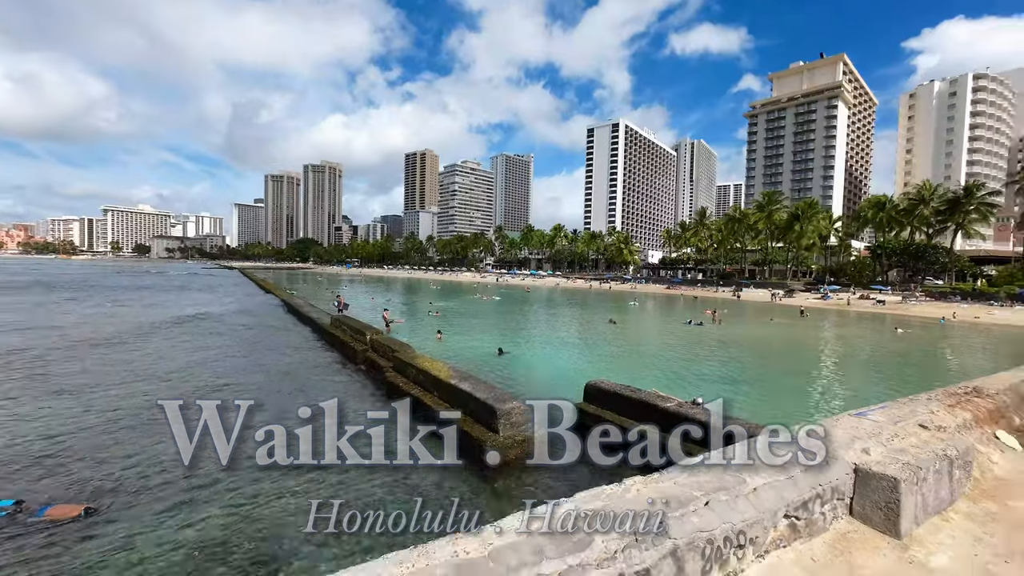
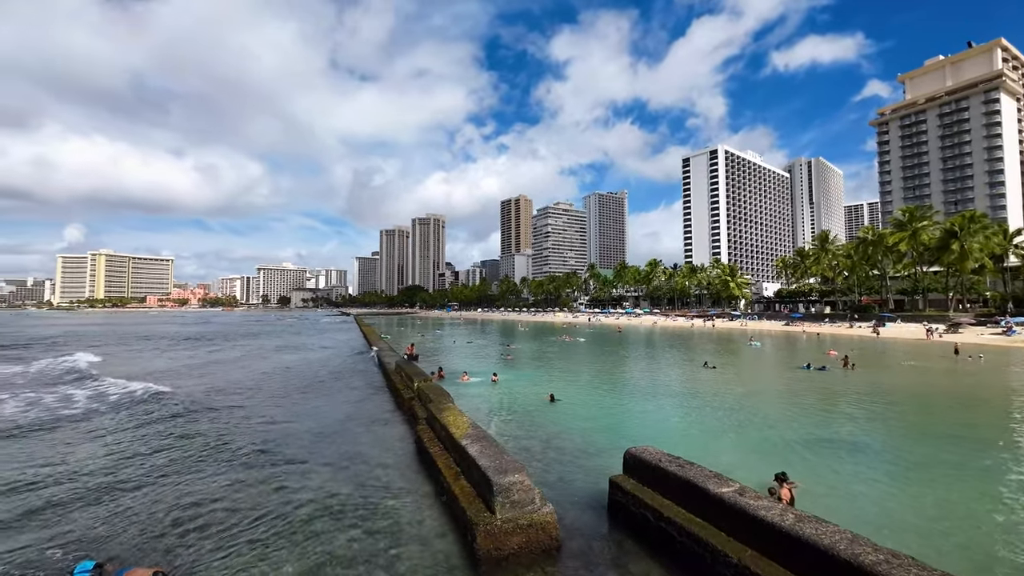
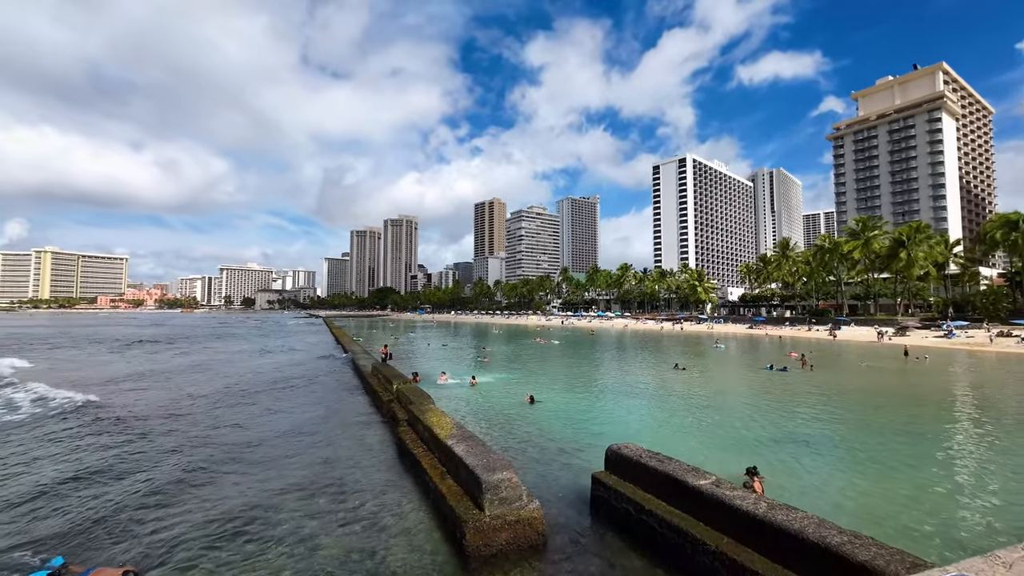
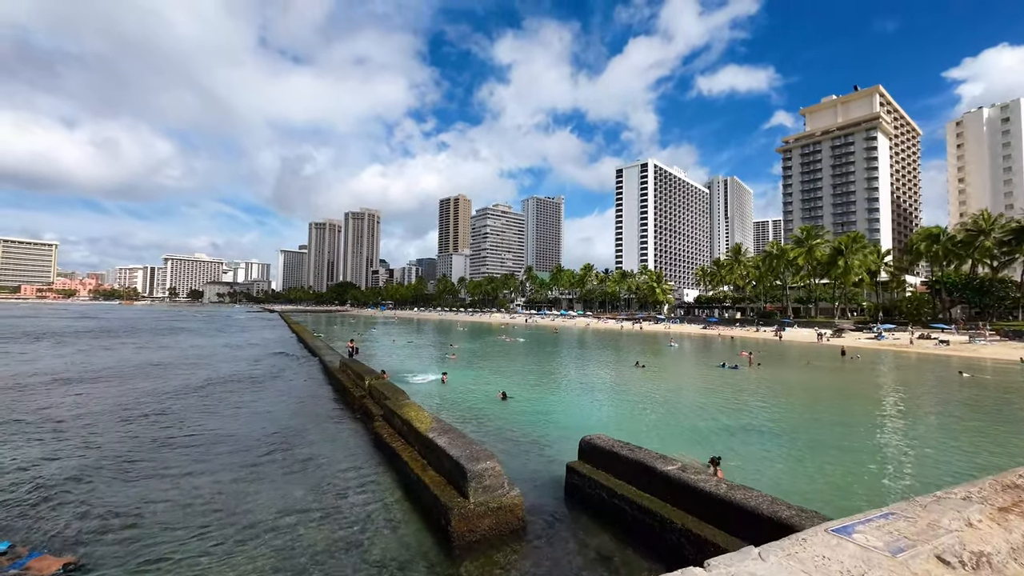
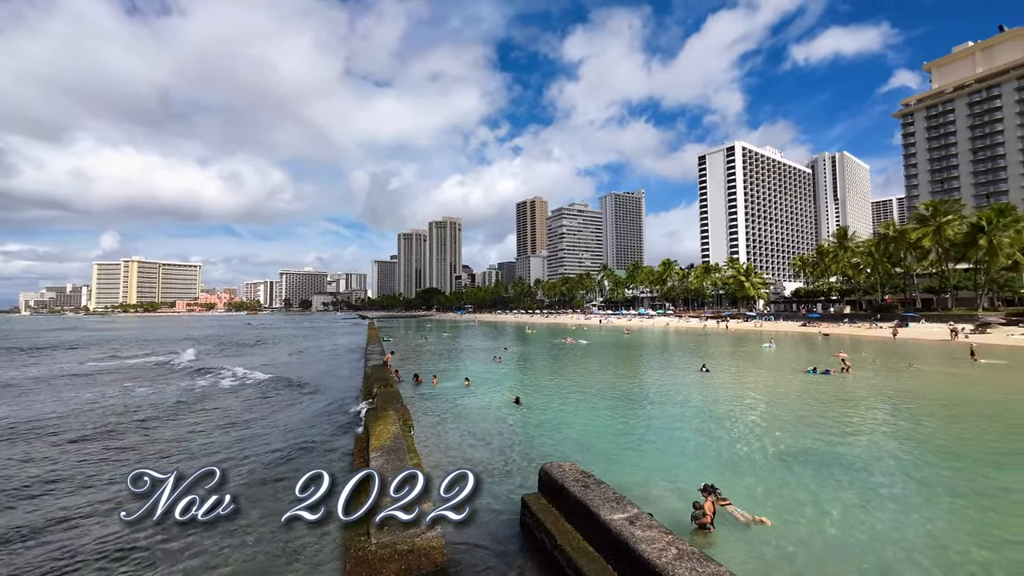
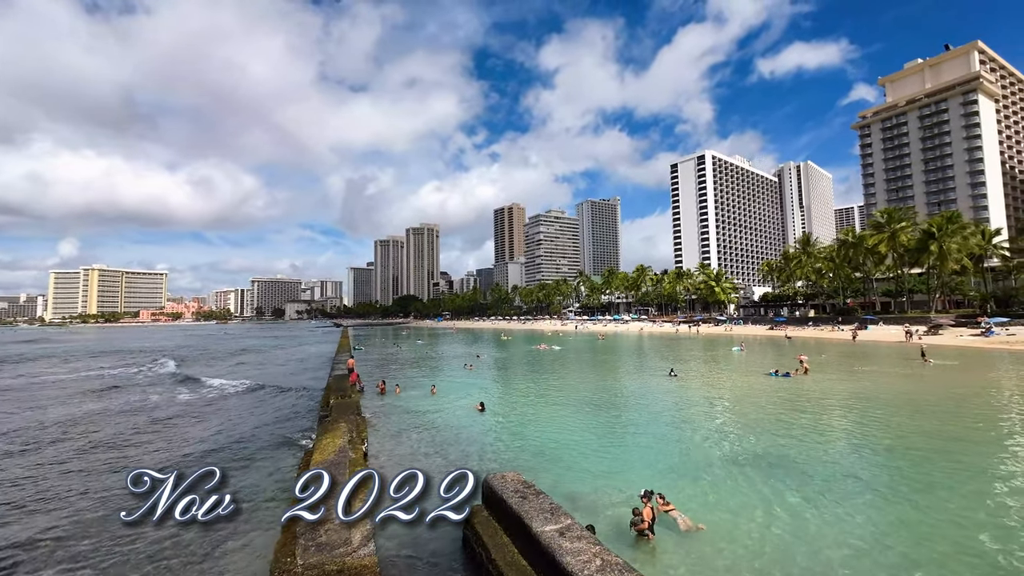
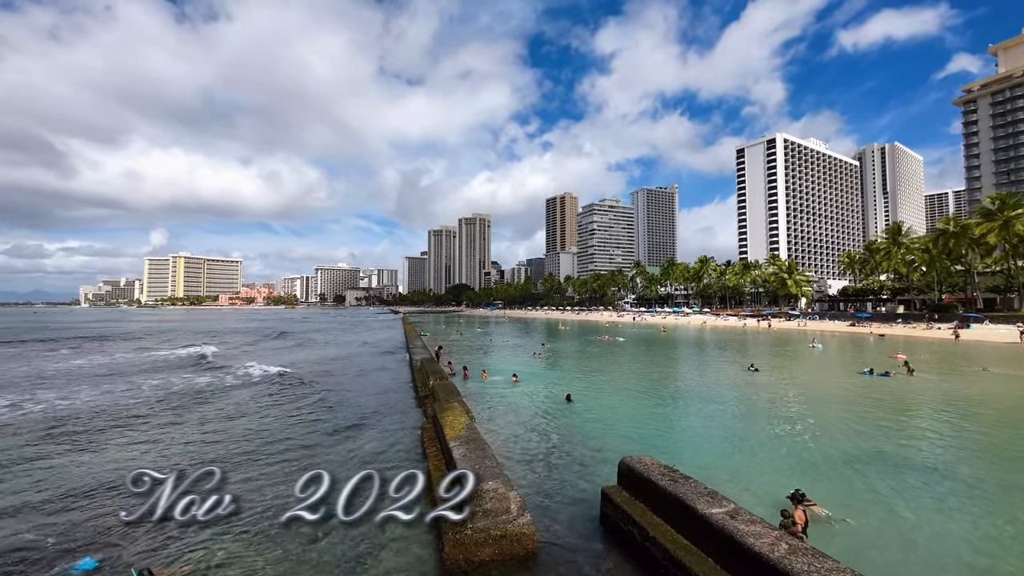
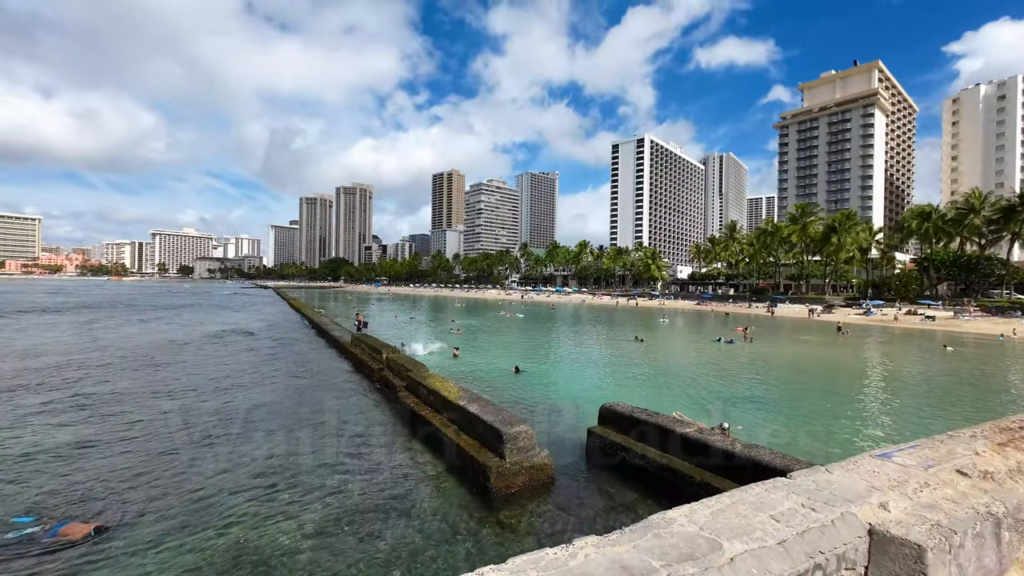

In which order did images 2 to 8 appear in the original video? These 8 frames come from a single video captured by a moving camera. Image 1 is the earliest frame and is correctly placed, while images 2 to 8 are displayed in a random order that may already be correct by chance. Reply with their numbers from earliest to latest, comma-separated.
8, 4, 3, 2, 7, 5, 6
